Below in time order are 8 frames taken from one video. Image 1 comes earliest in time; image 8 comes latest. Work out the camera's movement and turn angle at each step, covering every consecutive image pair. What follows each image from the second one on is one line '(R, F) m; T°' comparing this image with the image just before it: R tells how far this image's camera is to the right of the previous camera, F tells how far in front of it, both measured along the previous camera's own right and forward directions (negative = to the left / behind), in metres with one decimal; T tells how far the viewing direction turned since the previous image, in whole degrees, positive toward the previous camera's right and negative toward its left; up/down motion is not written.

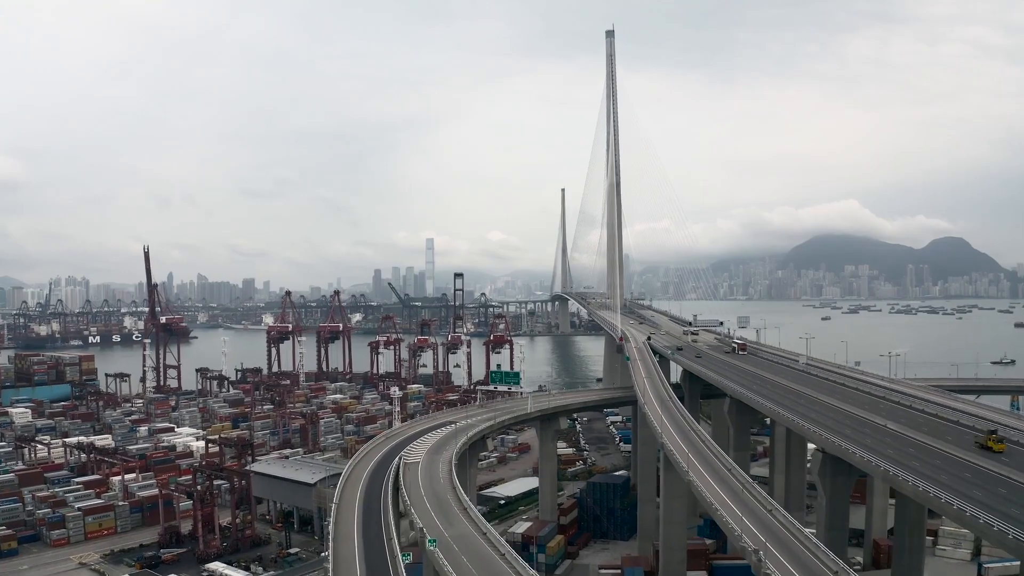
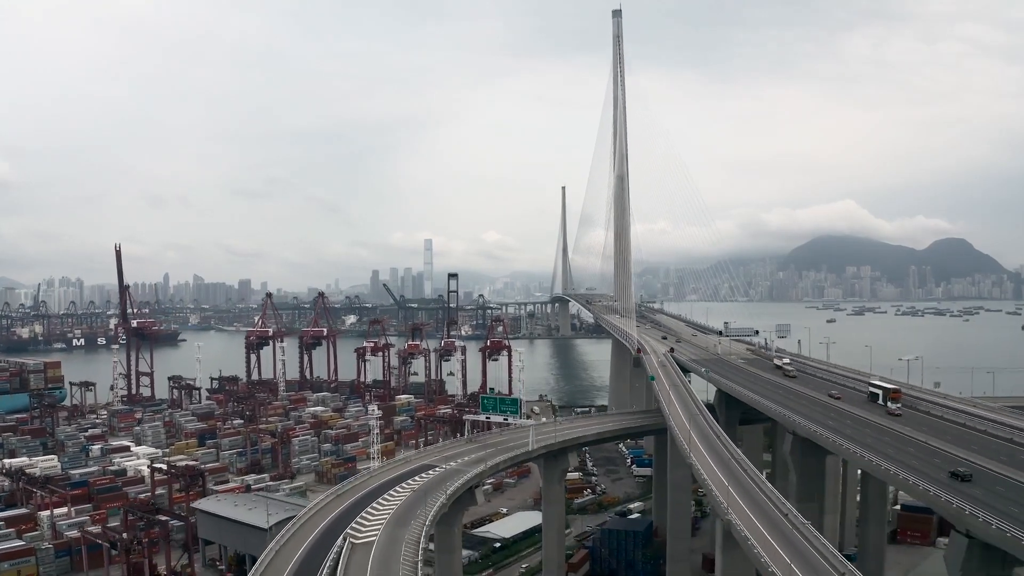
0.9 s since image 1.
(0.0, +2.2) m; 0°
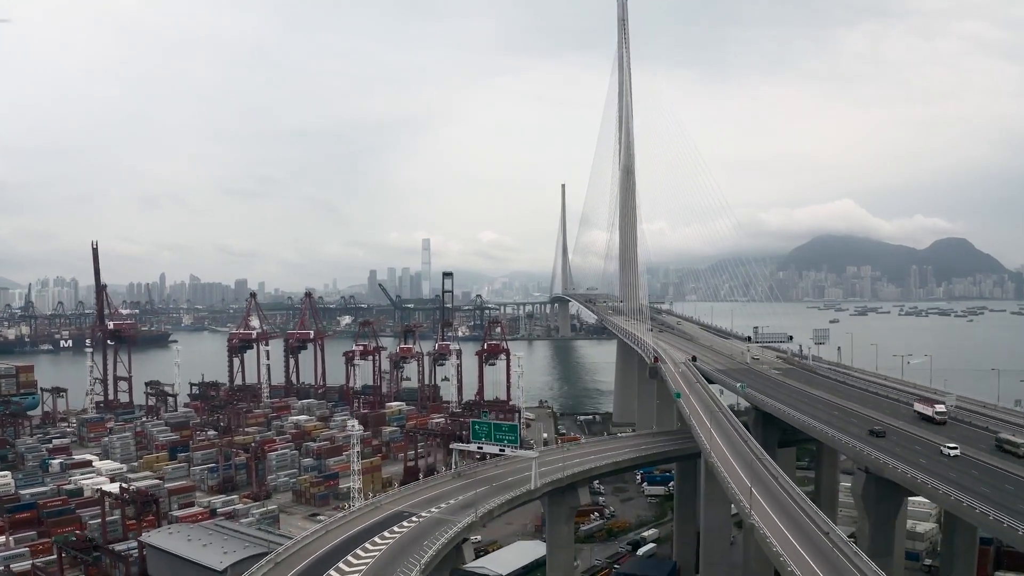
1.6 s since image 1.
(0.0, +1.5) m; 0°
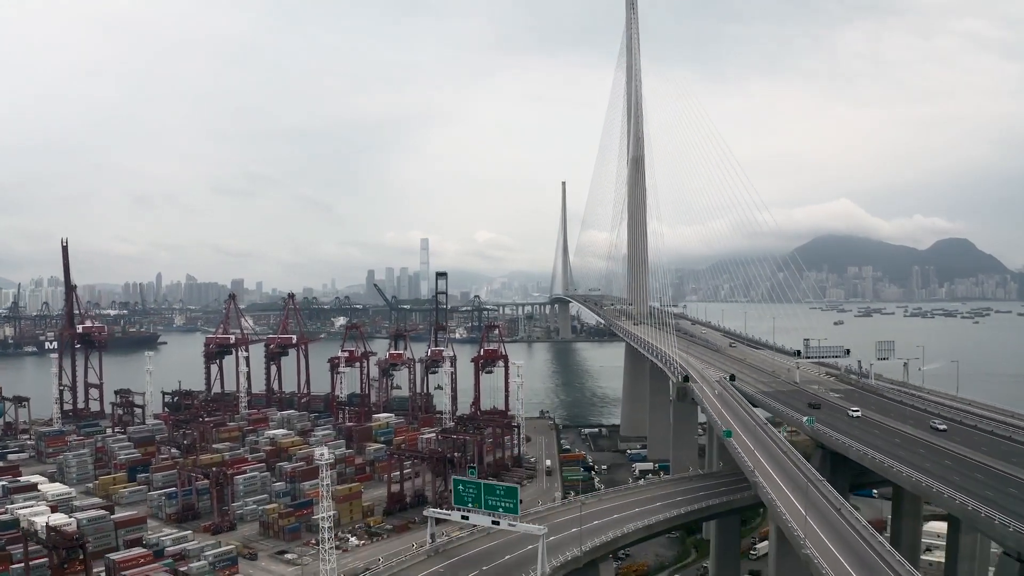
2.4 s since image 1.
(0.0, +1.8) m; 0°
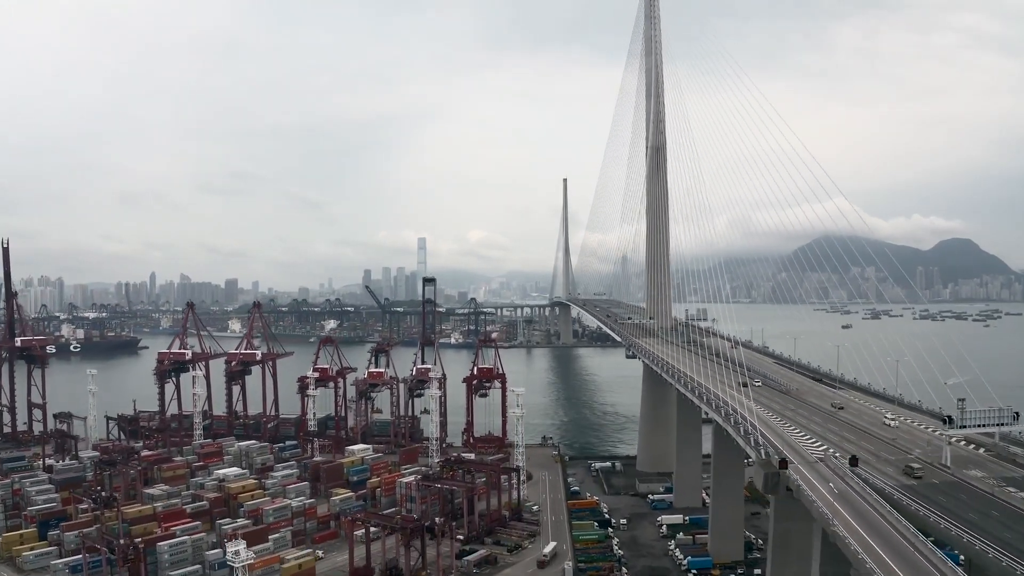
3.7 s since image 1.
(0.0, +3.0) m; 0°
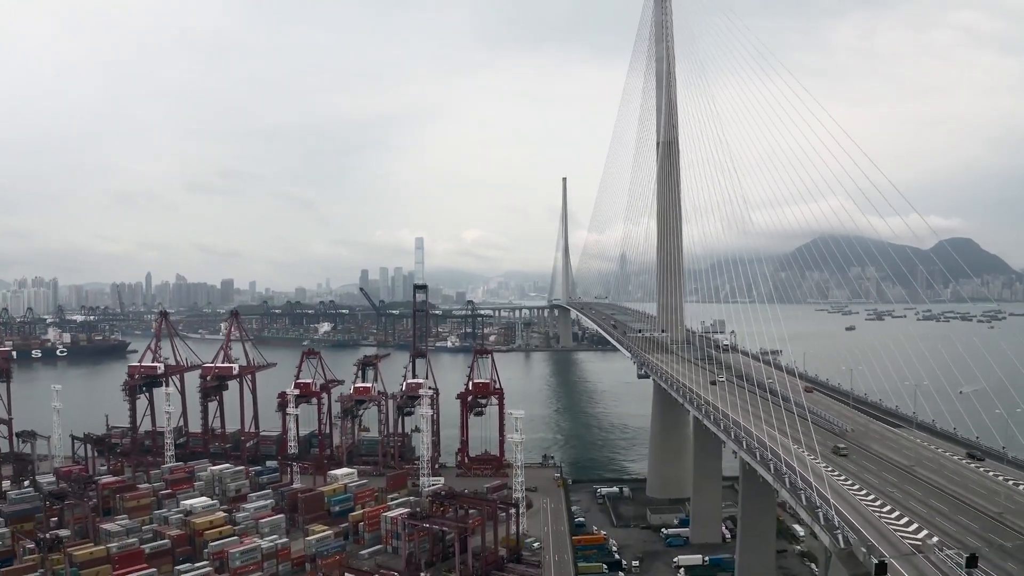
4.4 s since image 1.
(0.0, +1.4) m; 0°
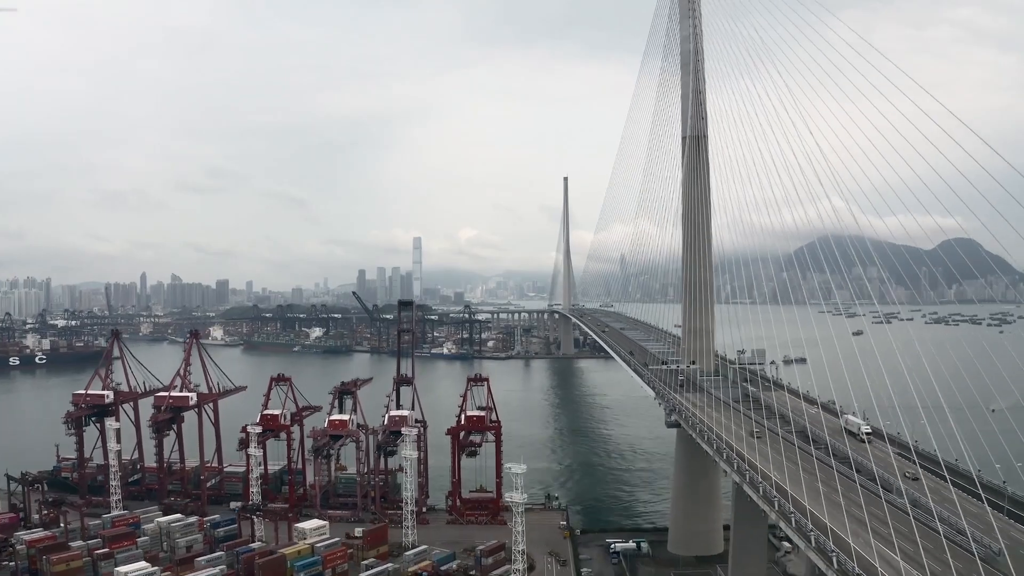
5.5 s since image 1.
(0.0, +2.3) m; 0°
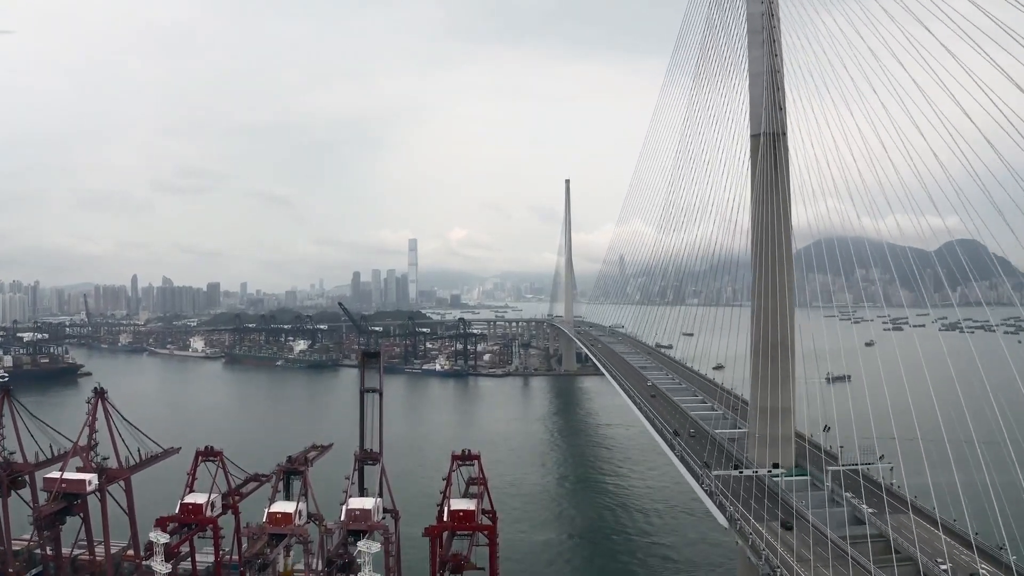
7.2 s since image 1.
(0.0, +3.7) m; 0°
